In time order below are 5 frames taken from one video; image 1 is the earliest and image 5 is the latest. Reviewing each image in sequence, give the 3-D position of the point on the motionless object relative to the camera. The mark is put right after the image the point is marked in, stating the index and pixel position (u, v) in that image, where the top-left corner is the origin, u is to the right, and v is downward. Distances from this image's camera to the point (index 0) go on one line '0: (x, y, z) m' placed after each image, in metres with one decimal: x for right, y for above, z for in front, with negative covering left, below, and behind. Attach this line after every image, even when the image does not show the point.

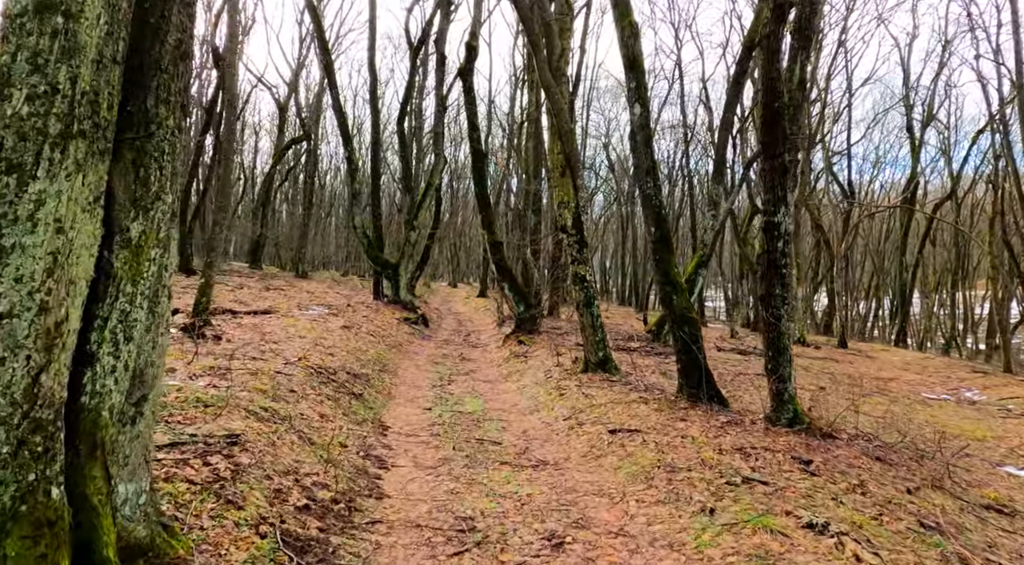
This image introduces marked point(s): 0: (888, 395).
0: (+7.7, -2.3, +15.9) m
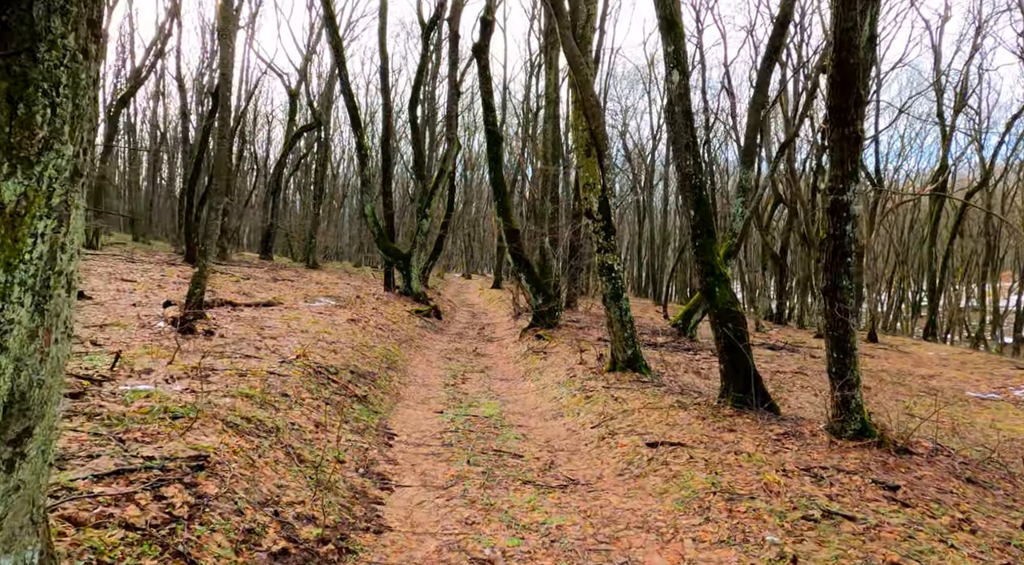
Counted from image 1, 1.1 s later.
0: (+8.1, -2.1, +14.7) m
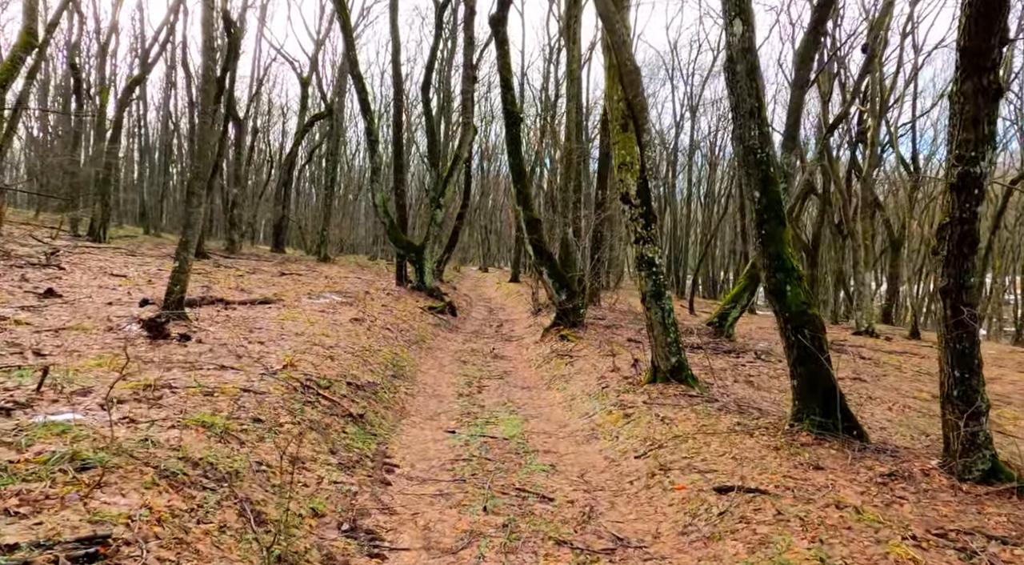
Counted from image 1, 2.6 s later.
0: (+8.5, -2.1, +12.9) m
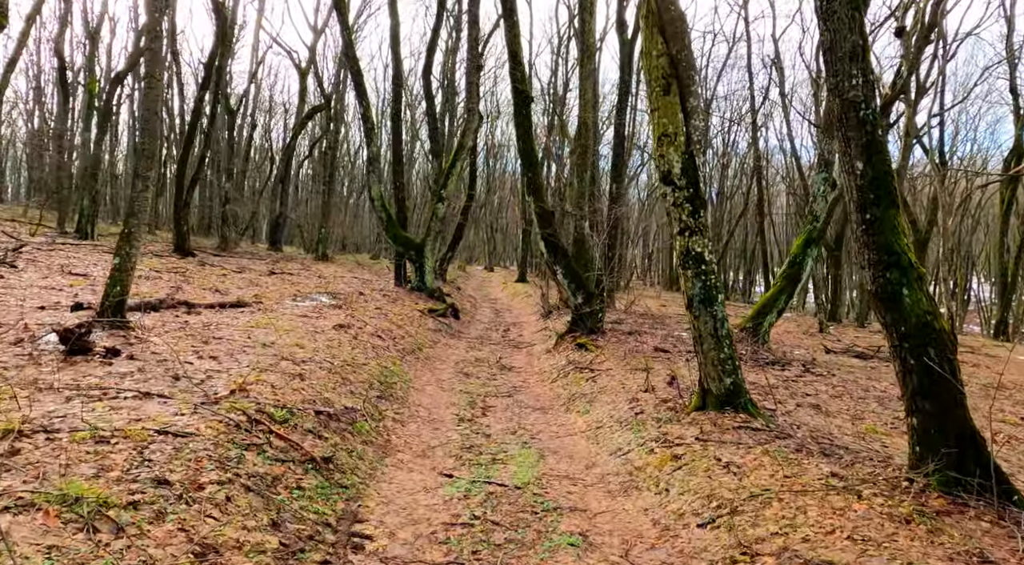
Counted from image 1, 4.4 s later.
0: (+8.6, -2.1, +10.9) m
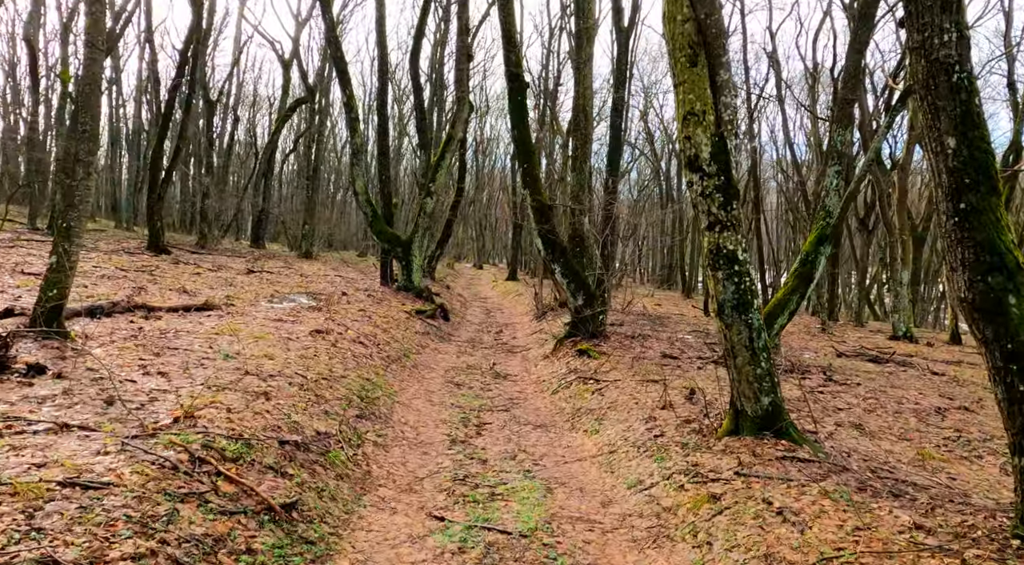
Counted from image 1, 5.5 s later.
0: (+8.6, -2.1, +9.9) m
